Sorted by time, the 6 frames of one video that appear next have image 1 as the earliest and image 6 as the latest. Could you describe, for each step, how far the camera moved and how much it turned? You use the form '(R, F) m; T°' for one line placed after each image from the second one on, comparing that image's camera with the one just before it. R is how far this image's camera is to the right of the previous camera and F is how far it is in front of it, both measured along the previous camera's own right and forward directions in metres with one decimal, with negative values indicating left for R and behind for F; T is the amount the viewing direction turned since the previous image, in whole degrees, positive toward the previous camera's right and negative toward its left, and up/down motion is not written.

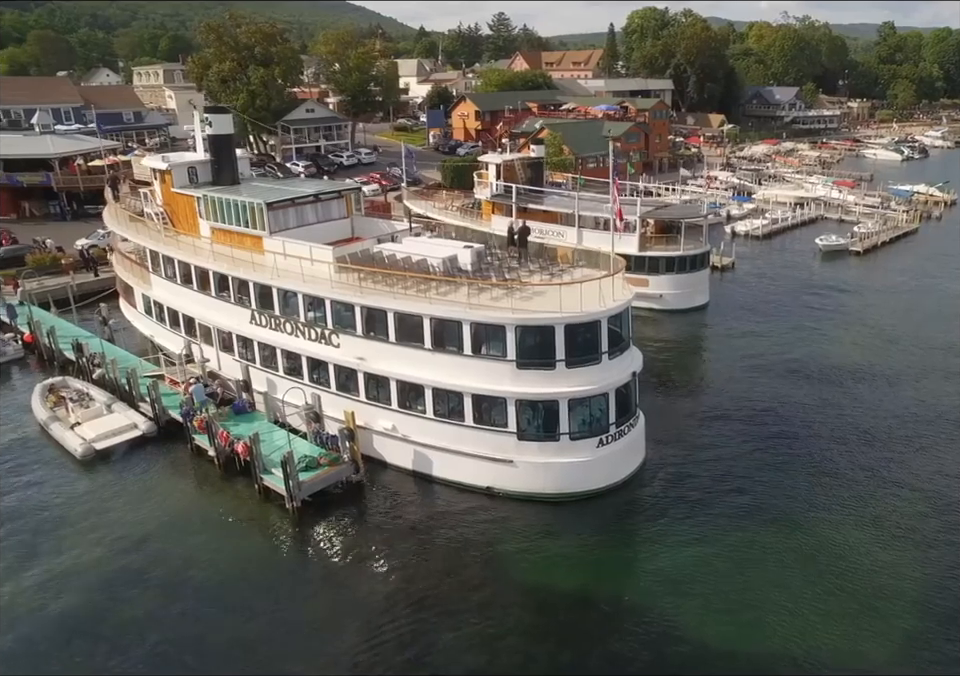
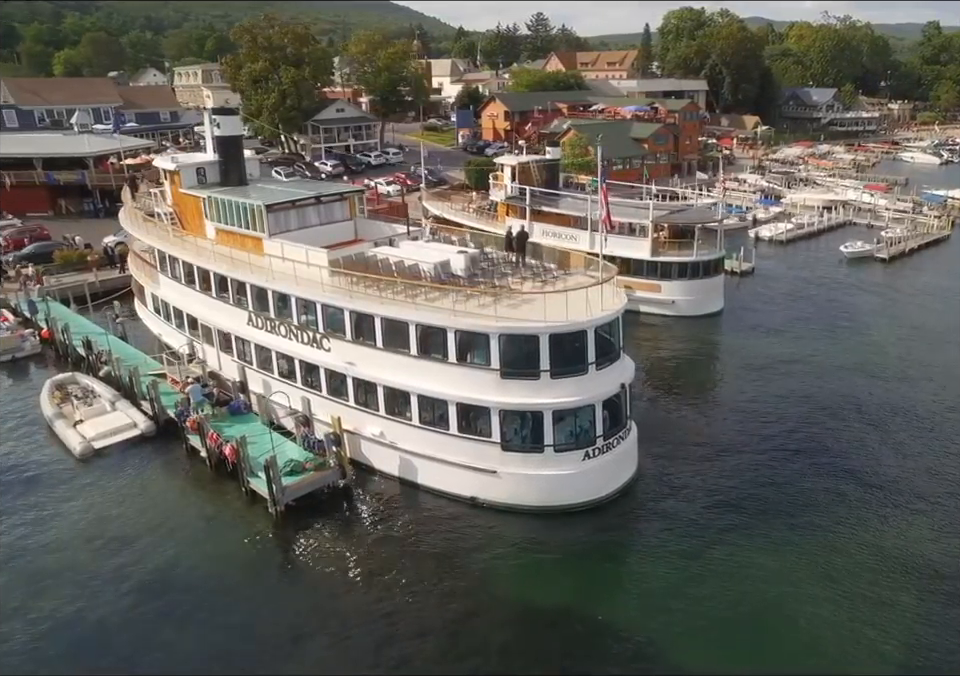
(+1.1, +0.4) m; -2°
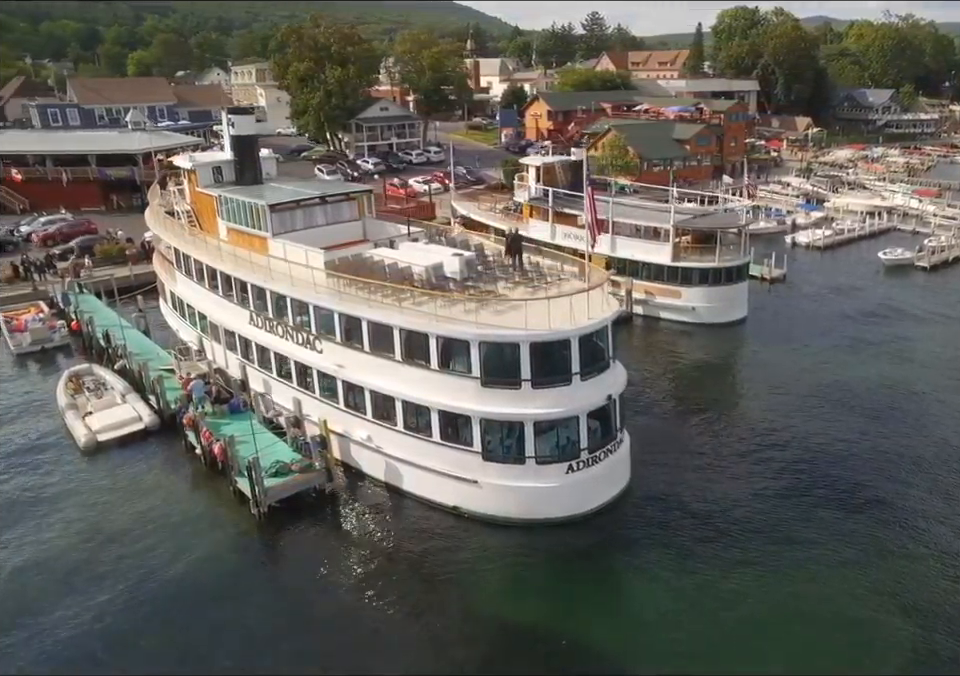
(+1.4, +0.5) m; -3°
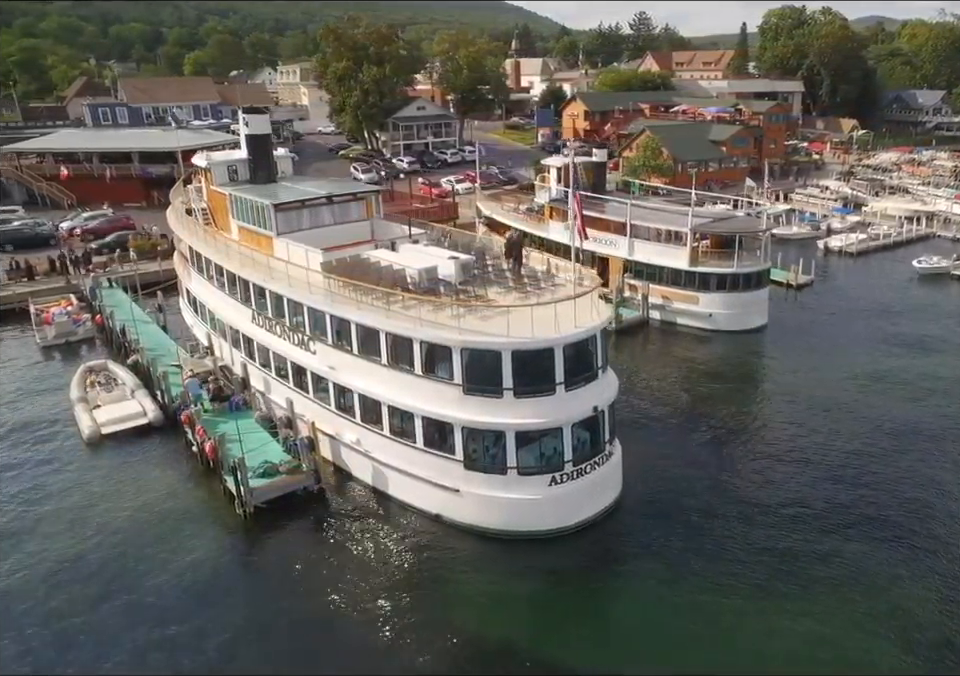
(+1.1, +0.4) m; -3°
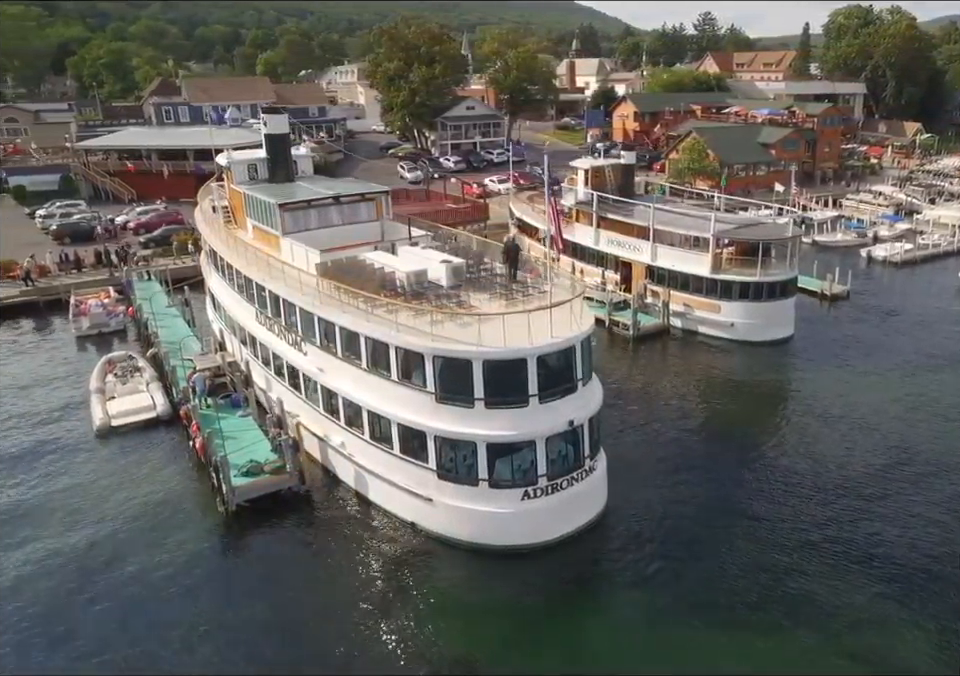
(+1.5, +0.4) m; -4°
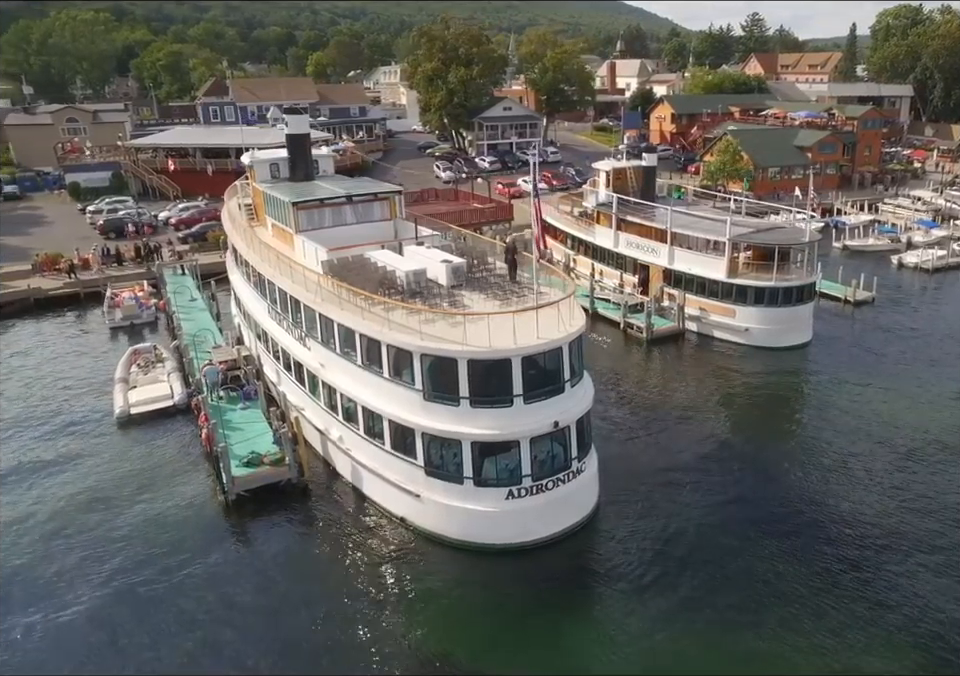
(+1.0, -0.3) m; -3°
